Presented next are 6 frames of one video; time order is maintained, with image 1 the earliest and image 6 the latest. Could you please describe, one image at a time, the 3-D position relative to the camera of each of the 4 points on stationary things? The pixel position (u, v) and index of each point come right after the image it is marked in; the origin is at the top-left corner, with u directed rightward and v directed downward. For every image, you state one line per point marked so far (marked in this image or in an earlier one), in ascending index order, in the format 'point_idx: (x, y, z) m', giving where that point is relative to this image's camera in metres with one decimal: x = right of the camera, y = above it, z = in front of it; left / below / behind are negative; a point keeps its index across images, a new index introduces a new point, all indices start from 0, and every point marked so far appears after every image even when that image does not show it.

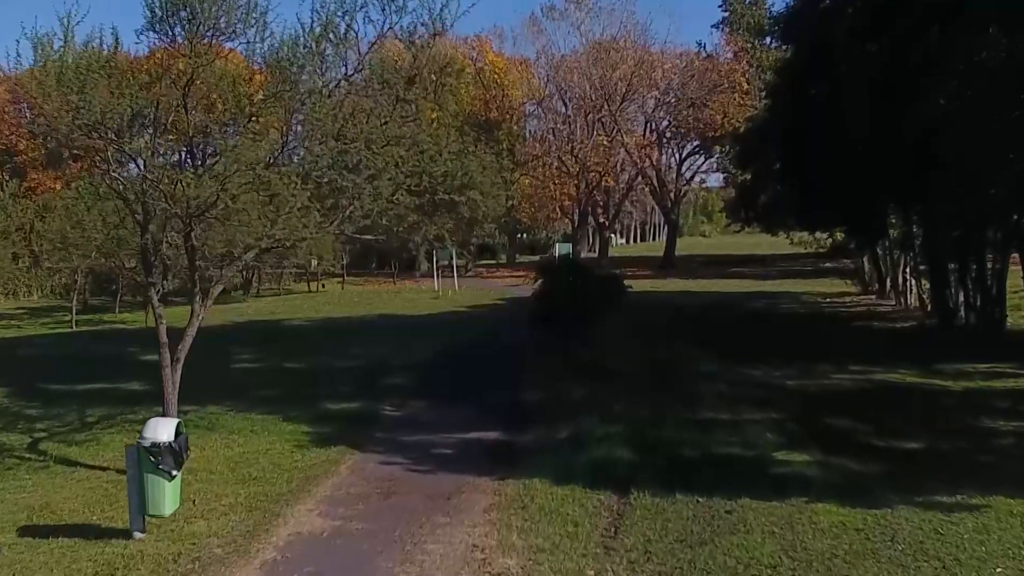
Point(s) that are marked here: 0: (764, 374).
0: (+3.6, -1.2, +15.0) m
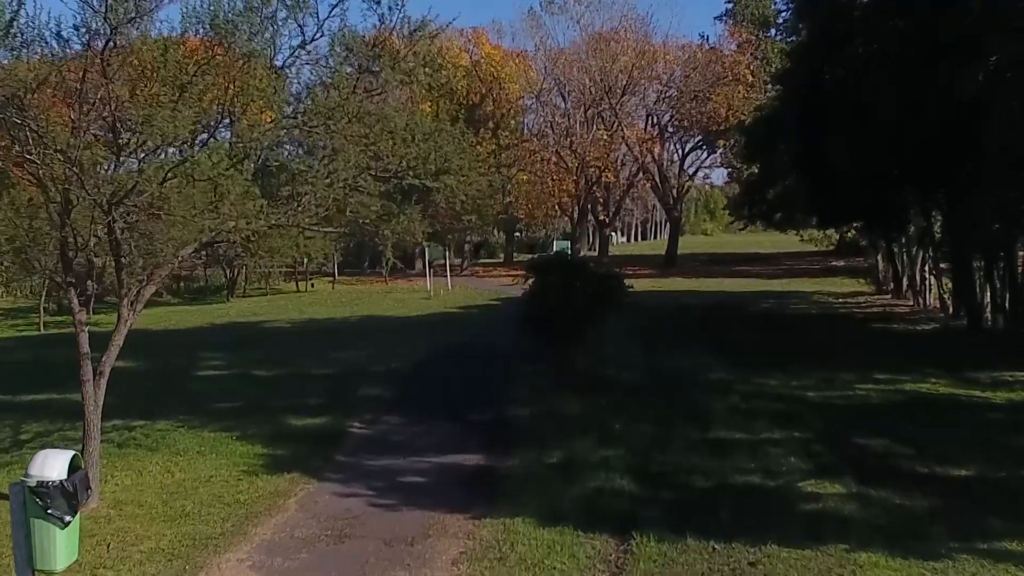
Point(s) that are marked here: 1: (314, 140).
0: (+3.4, -1.2, +13.5) m
1: (-1.8, +1.3, +9.5) m
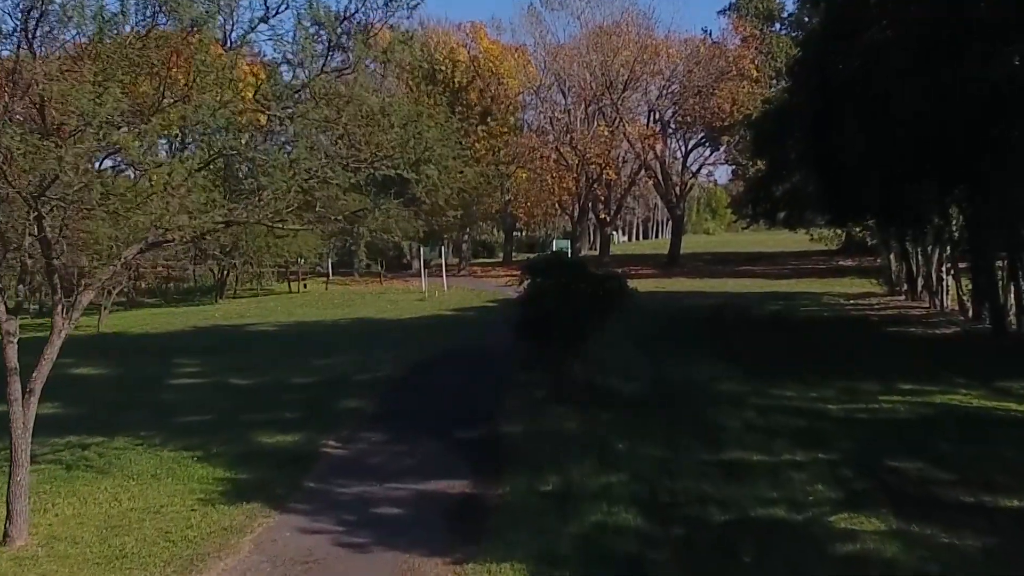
0: (+3.3, -1.3, +12.4) m
1: (-1.9, +1.3, +8.4) m
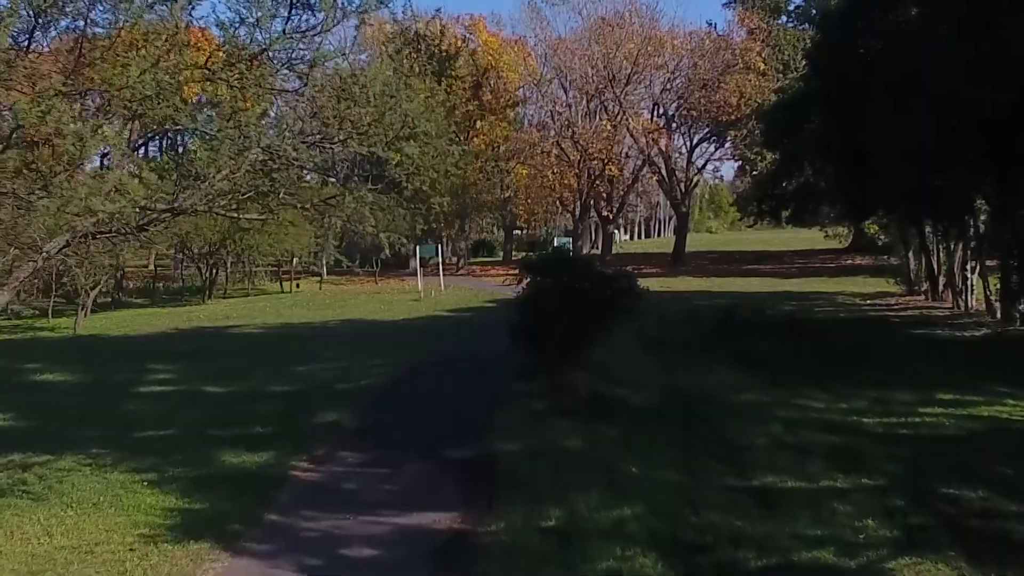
0: (+3.3, -1.3, +11.1) m
1: (-1.9, +1.3, +7.2) m
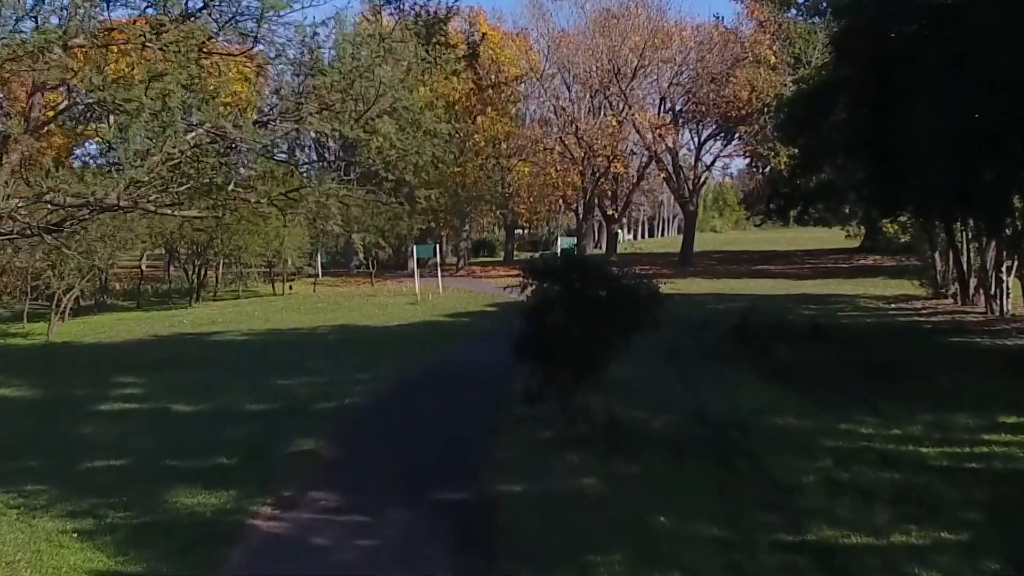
0: (+3.3, -1.3, +9.6) m
1: (-1.9, +1.2, +5.7) m
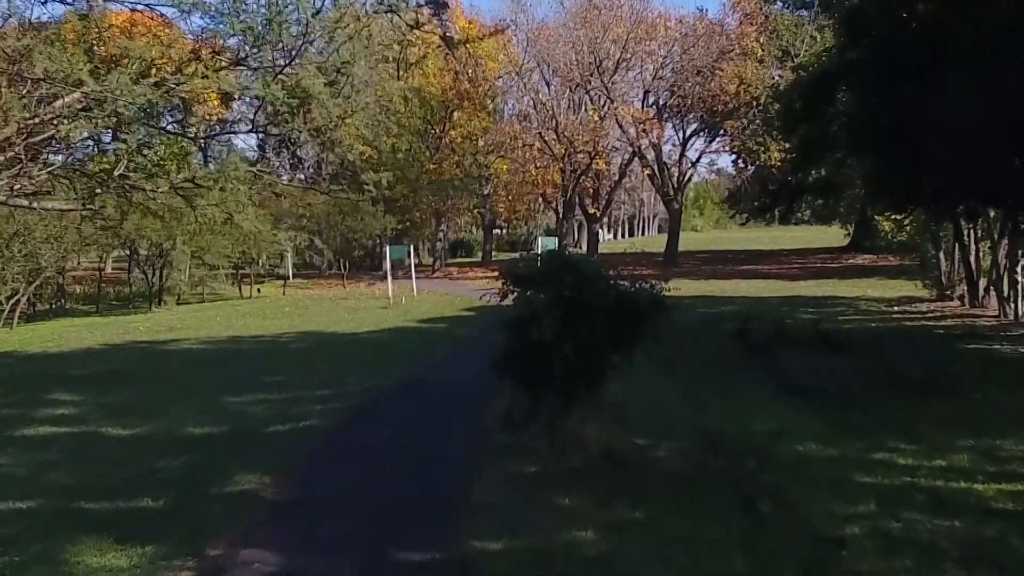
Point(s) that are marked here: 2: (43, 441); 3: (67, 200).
0: (+3.2, -1.4, +8.2) m
1: (-2.0, +1.1, +4.2) m
2: (-4.9, -1.6, +10.9) m
3: (-2.0, +0.4, +4.6) m
